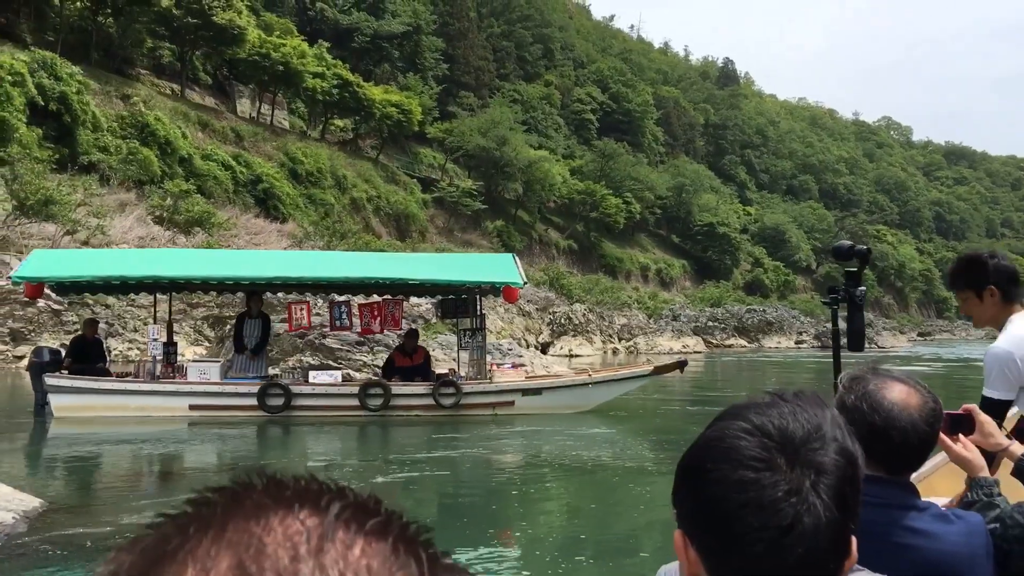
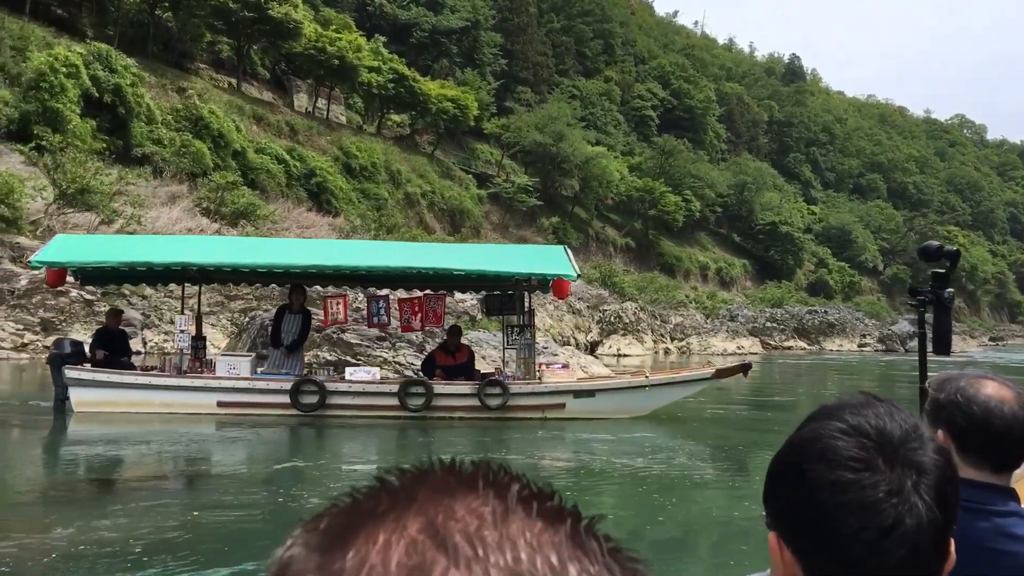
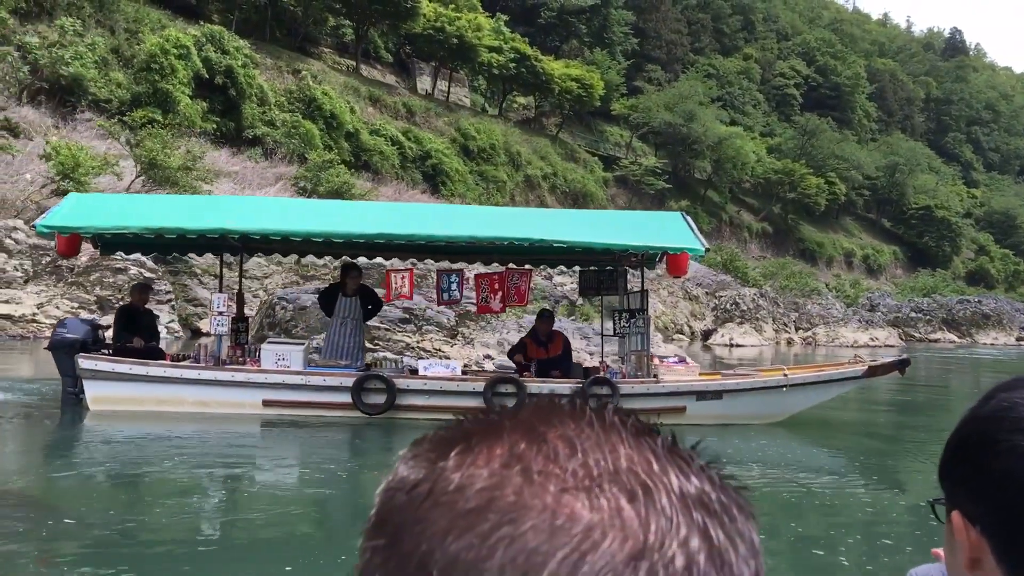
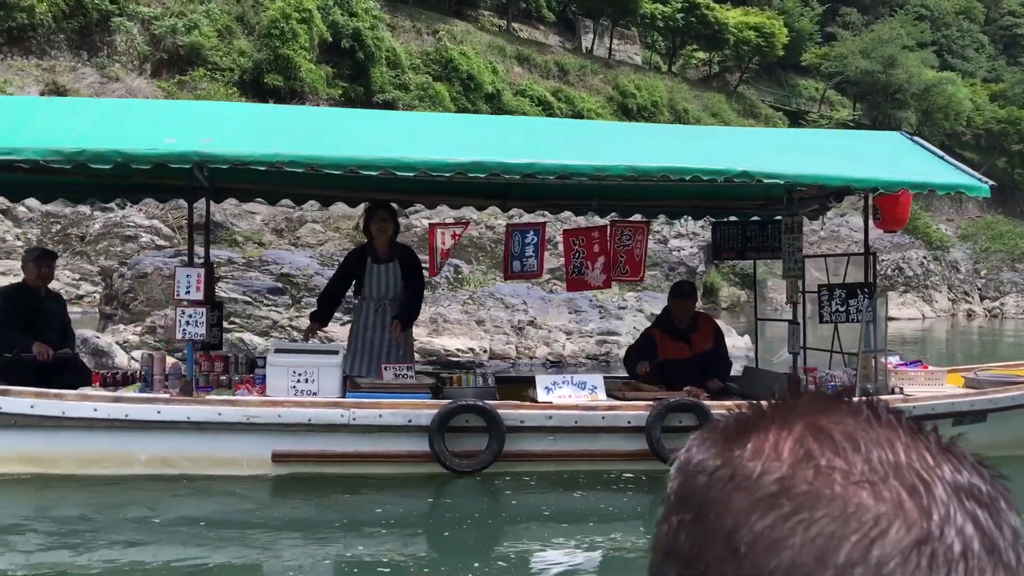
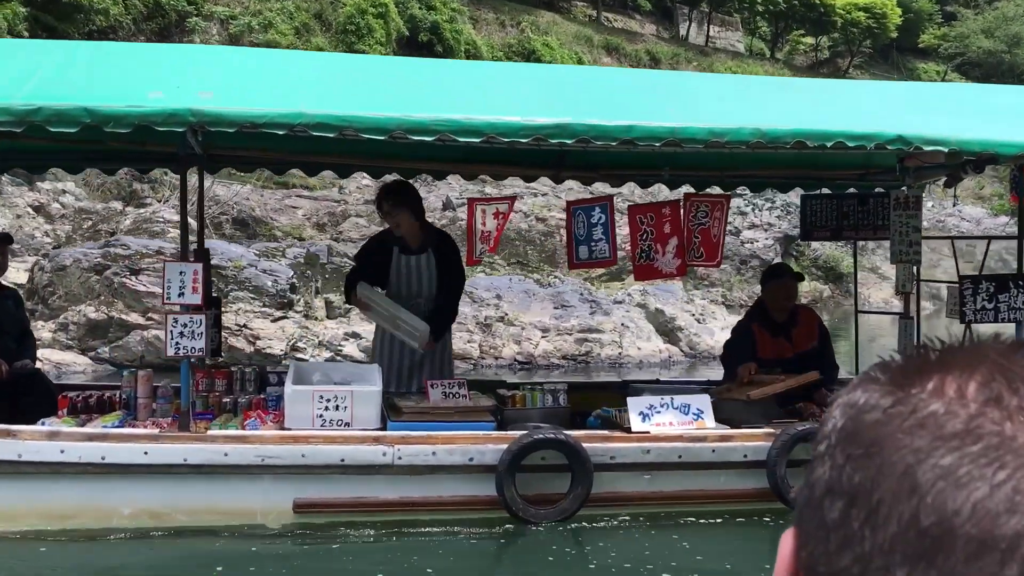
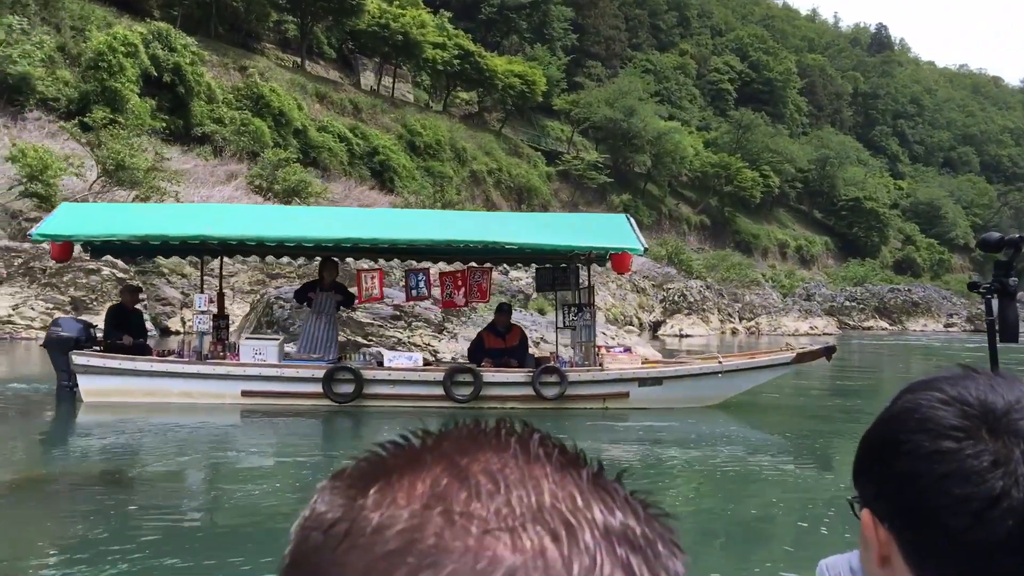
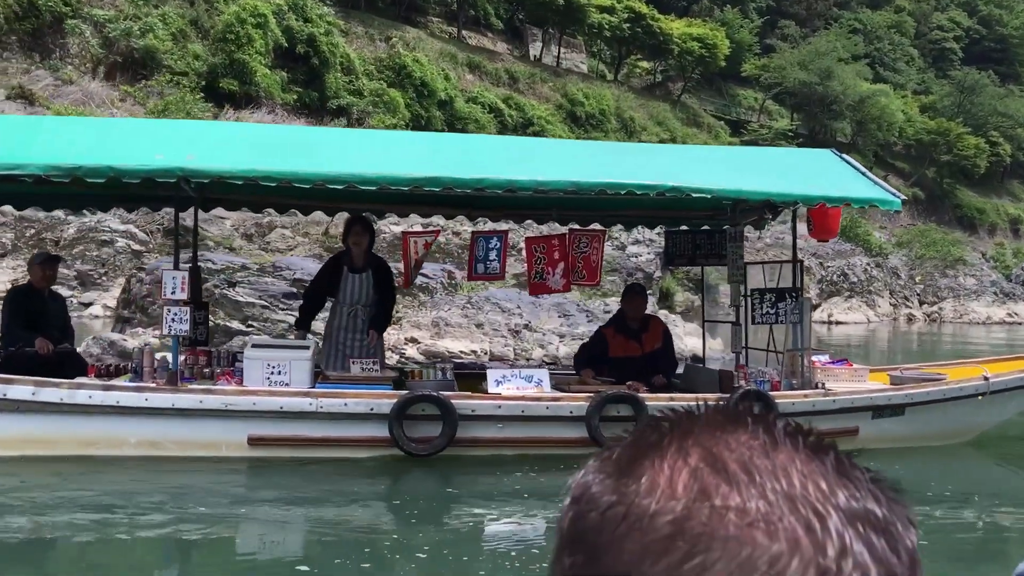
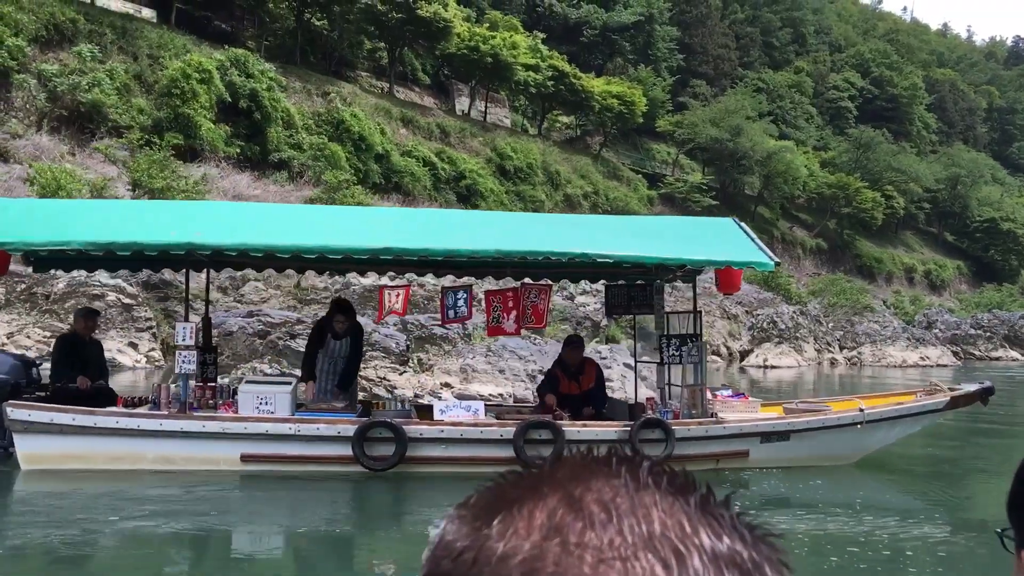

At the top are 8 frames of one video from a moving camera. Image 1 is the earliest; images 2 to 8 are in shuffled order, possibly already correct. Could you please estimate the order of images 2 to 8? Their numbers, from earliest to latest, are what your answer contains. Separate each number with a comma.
2, 6, 3, 8, 7, 4, 5
